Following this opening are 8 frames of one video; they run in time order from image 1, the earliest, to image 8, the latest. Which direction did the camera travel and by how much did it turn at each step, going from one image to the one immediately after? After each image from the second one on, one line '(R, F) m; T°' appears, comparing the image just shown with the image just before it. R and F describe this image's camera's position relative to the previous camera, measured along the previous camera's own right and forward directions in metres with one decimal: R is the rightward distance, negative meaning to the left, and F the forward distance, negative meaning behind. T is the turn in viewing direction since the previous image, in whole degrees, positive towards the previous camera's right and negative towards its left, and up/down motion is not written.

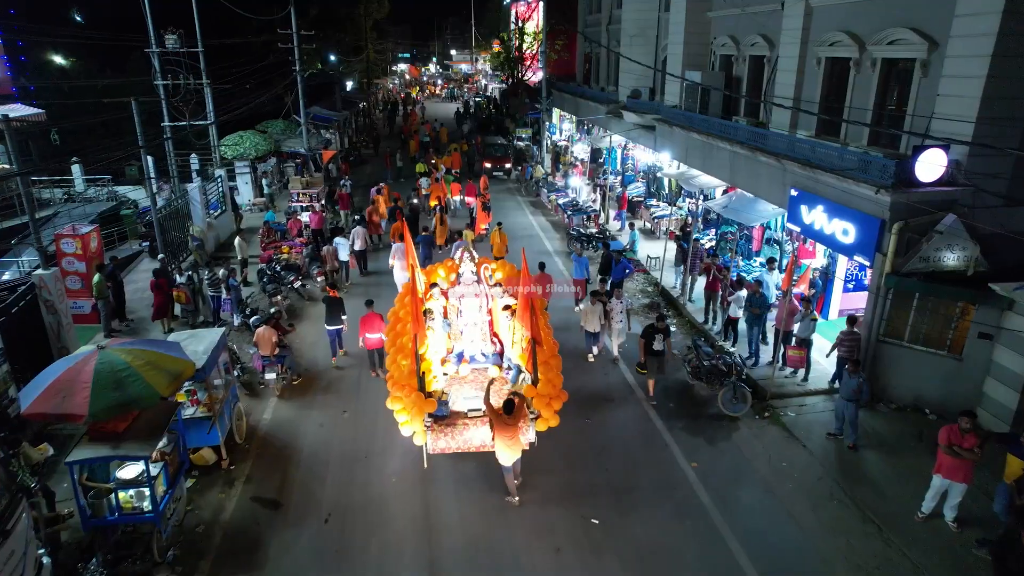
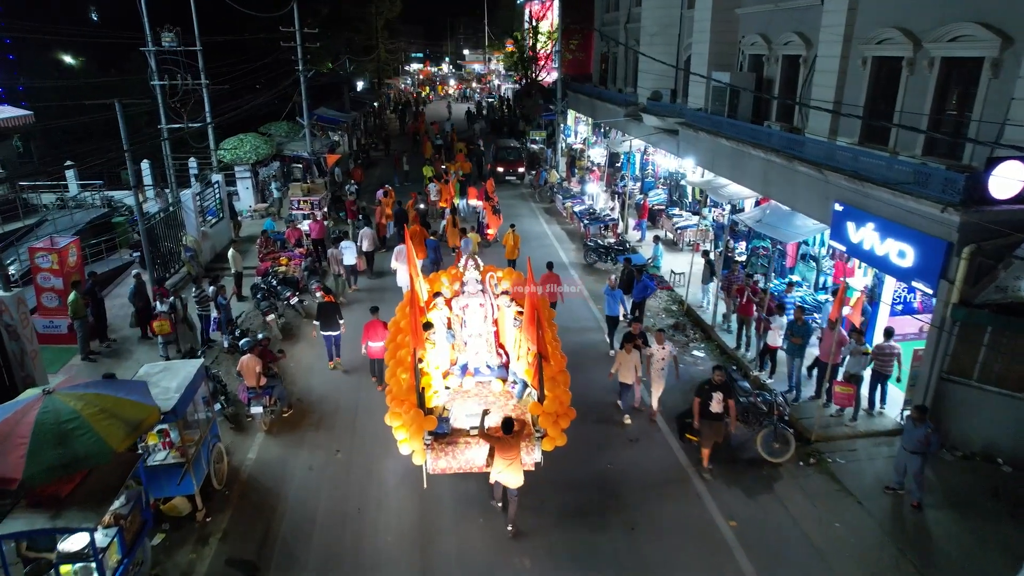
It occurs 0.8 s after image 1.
(0.0, +1.0) m; -1°
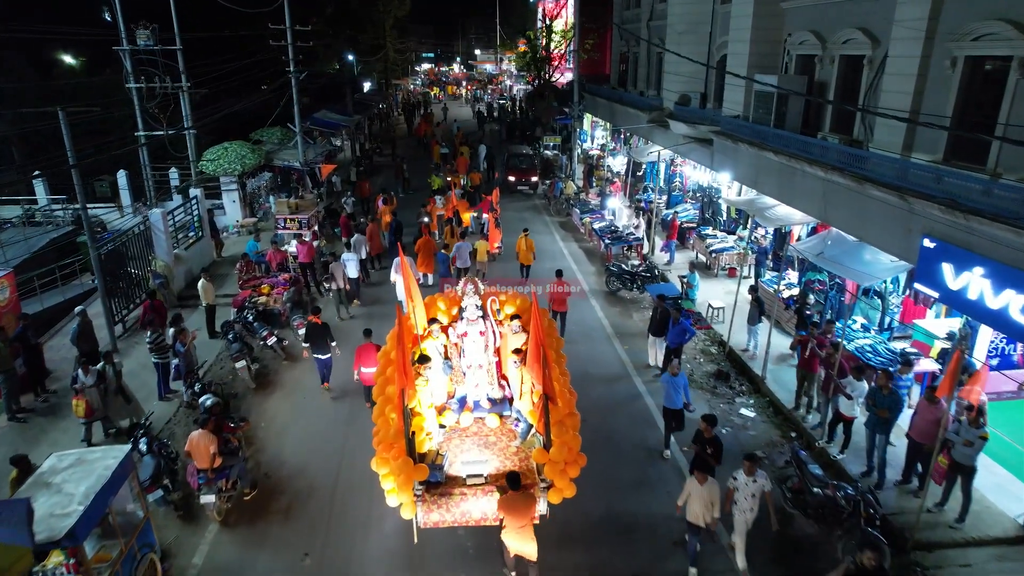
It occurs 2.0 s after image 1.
(0.0, +1.8) m; -1°
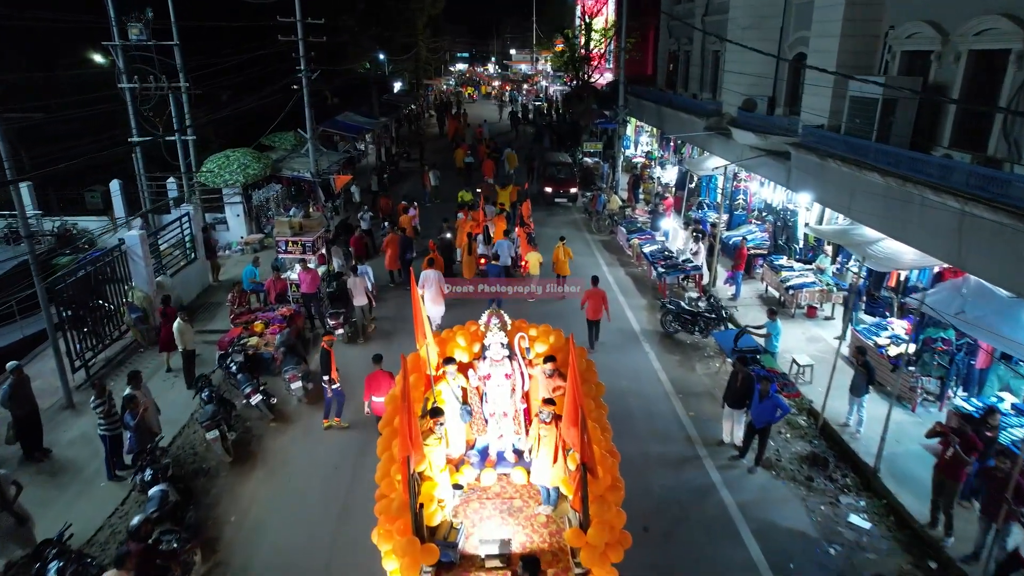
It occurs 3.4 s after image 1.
(-0.1, +2.2) m; -3°
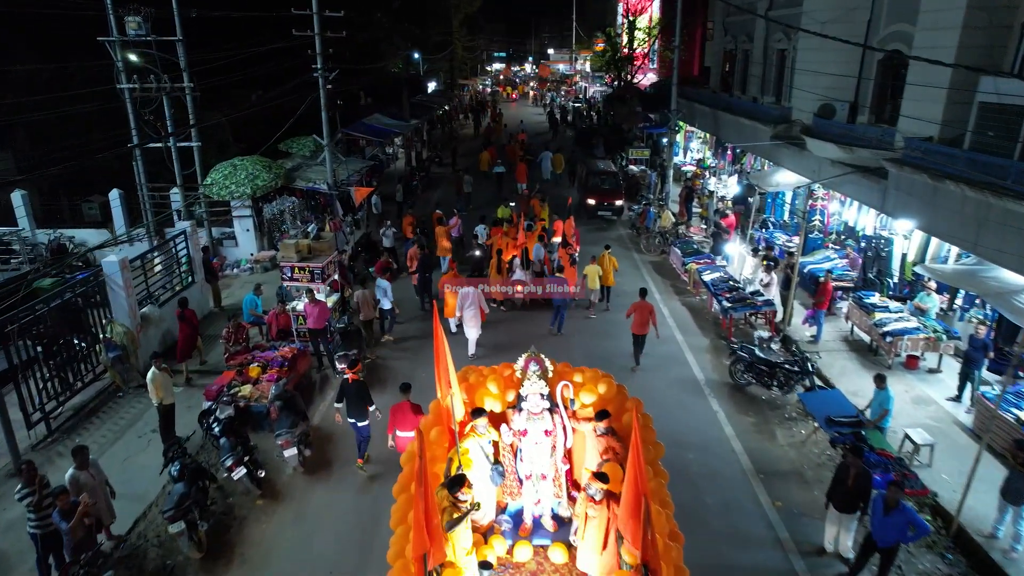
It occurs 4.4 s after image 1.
(-0.1, +1.8) m; -3°
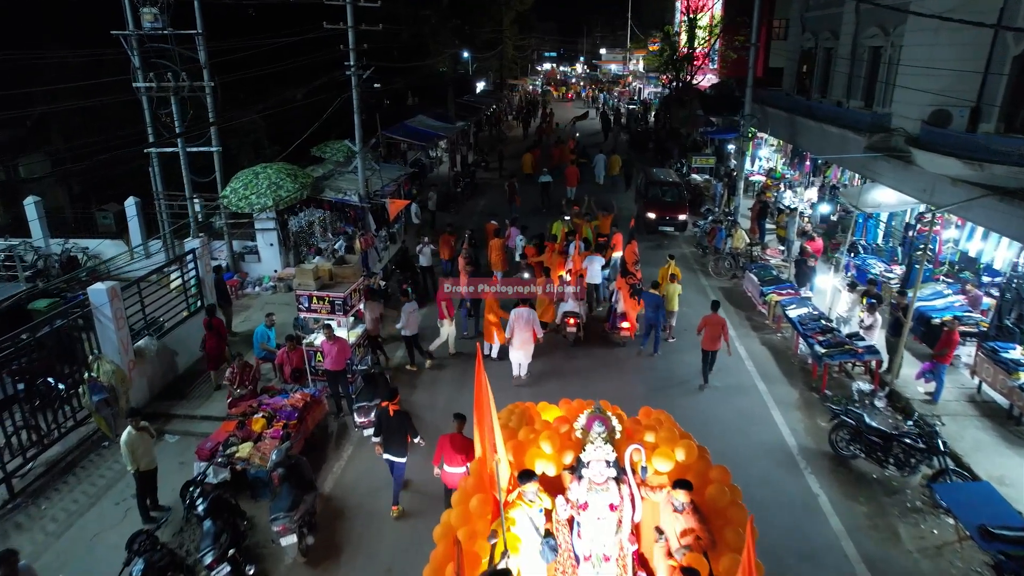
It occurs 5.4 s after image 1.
(-0.1, +1.7) m; -4°
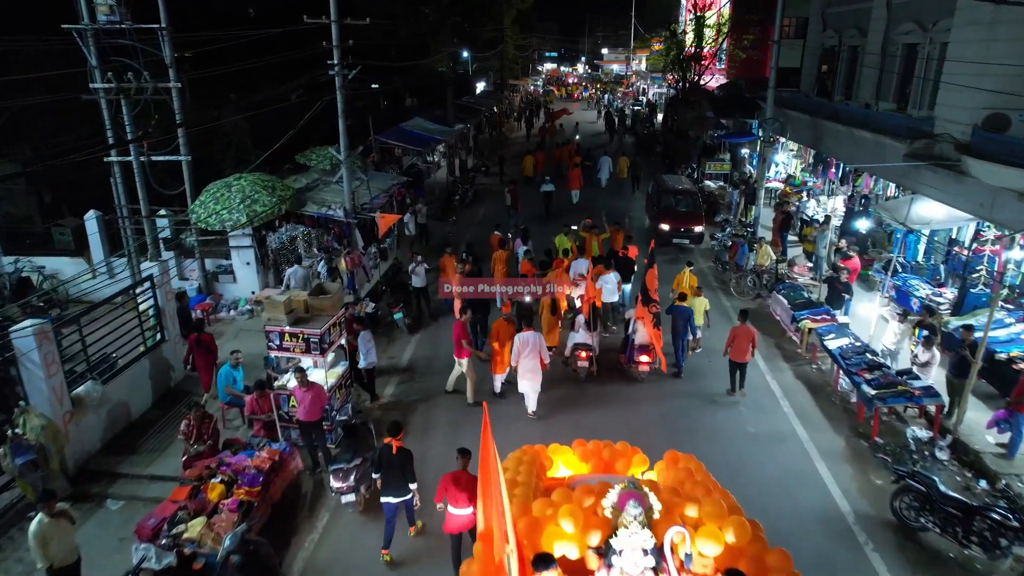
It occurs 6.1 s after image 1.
(-0.1, +1.3) m; 0°
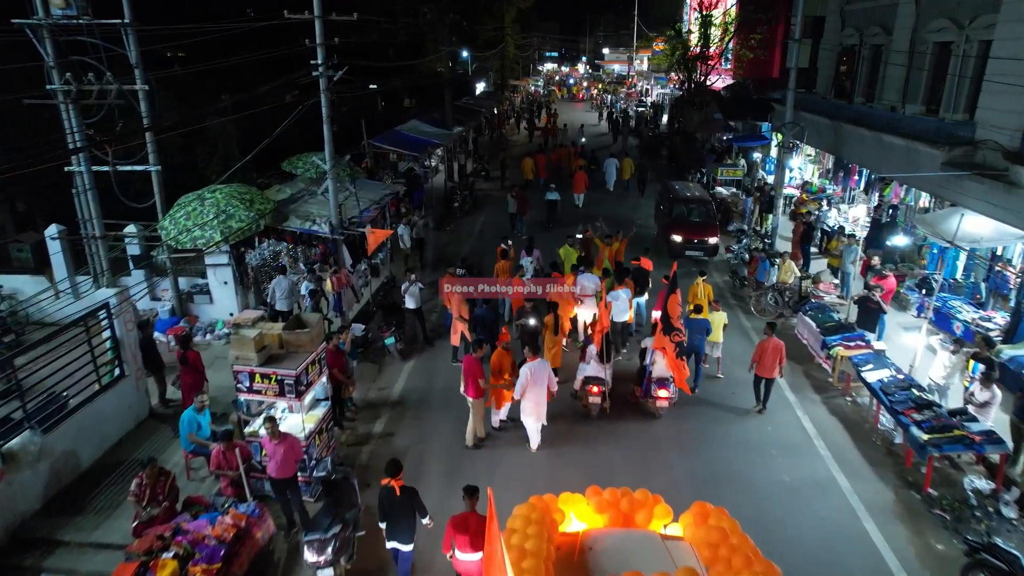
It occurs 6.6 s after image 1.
(0.0, +1.0) m; 0°
